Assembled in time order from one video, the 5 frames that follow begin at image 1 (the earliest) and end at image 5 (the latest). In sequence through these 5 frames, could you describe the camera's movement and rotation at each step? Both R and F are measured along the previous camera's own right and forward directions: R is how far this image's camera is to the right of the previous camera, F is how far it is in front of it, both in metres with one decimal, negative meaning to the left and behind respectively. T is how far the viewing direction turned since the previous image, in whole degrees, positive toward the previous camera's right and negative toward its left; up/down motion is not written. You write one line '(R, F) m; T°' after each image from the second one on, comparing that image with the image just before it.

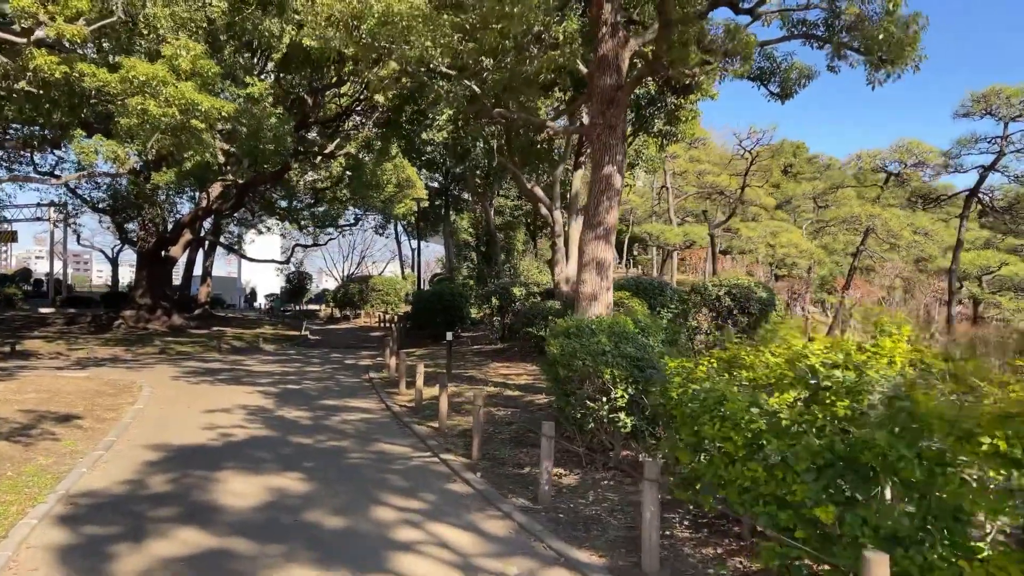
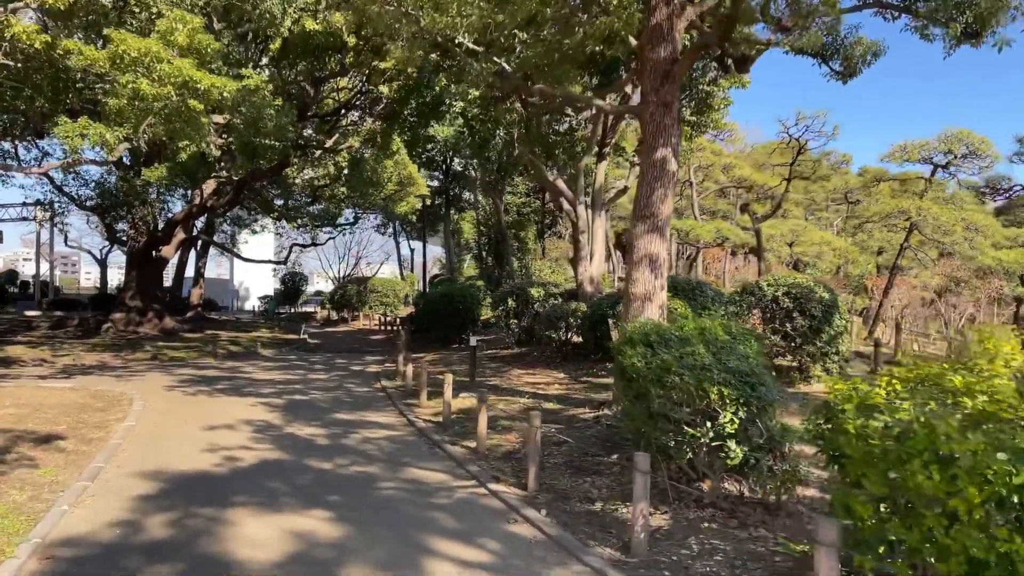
(-0.6, +1.2) m; +1°
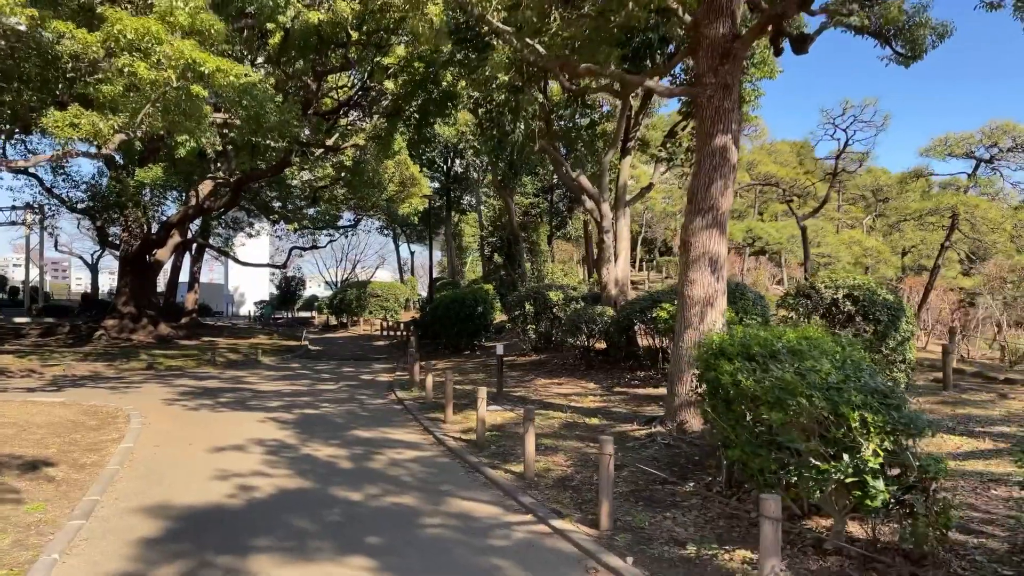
(-0.5, +0.9) m; +1°
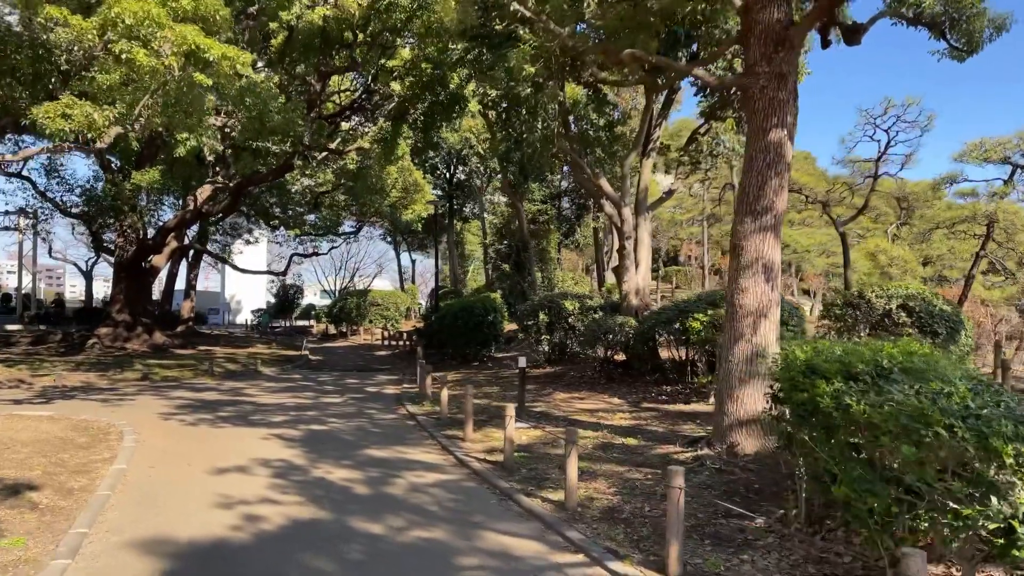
(-0.4, +0.7) m; 0°
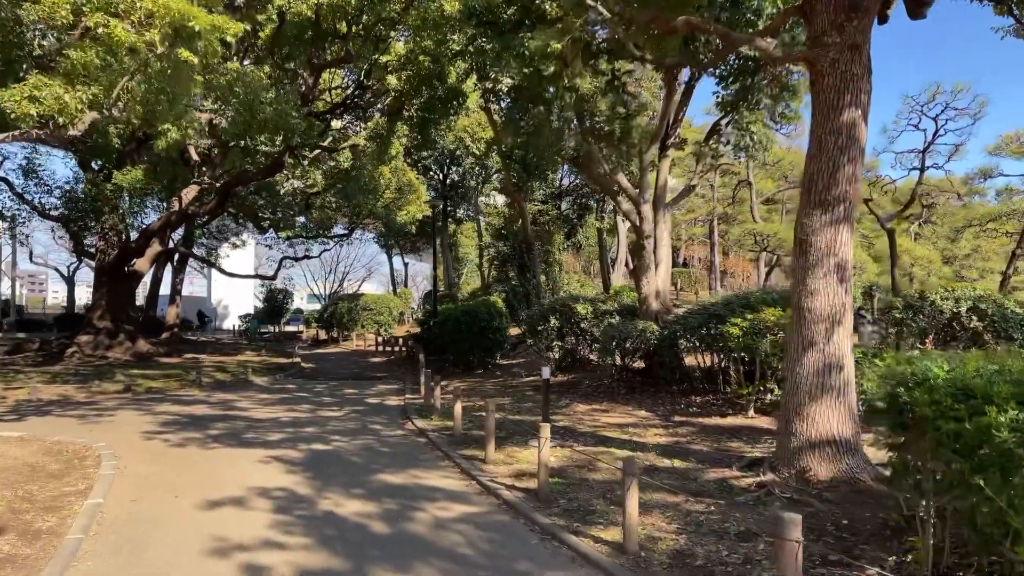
(-0.4, +1.0) m; +1°
